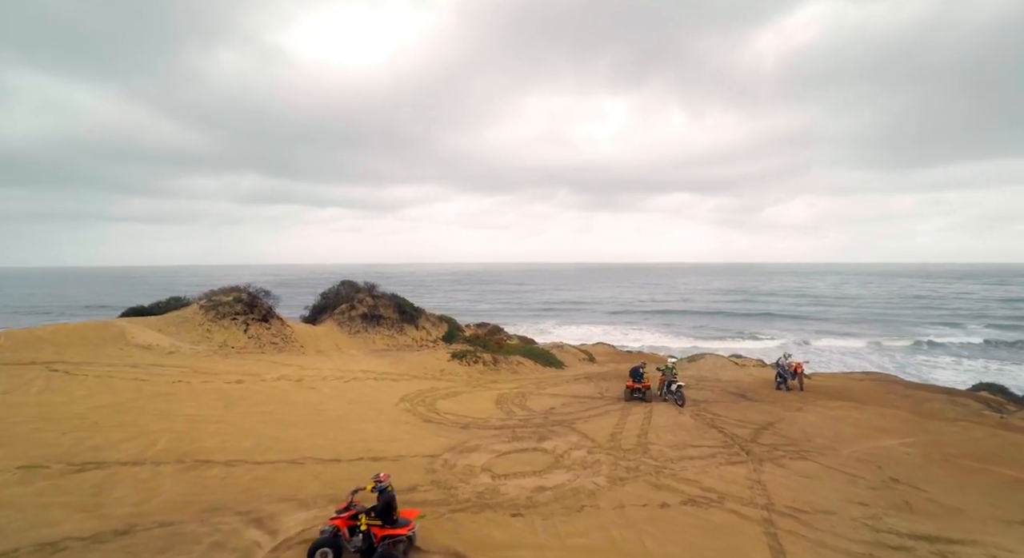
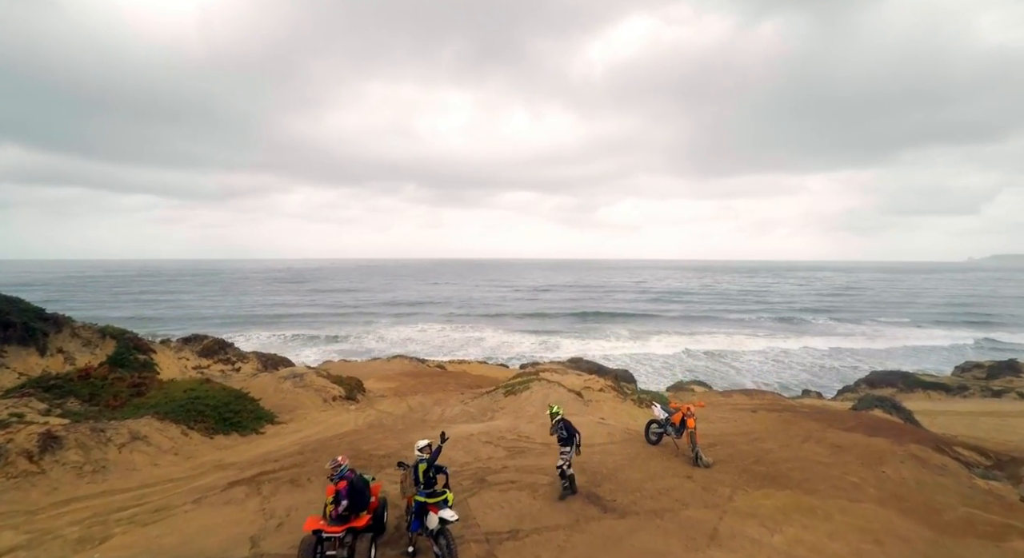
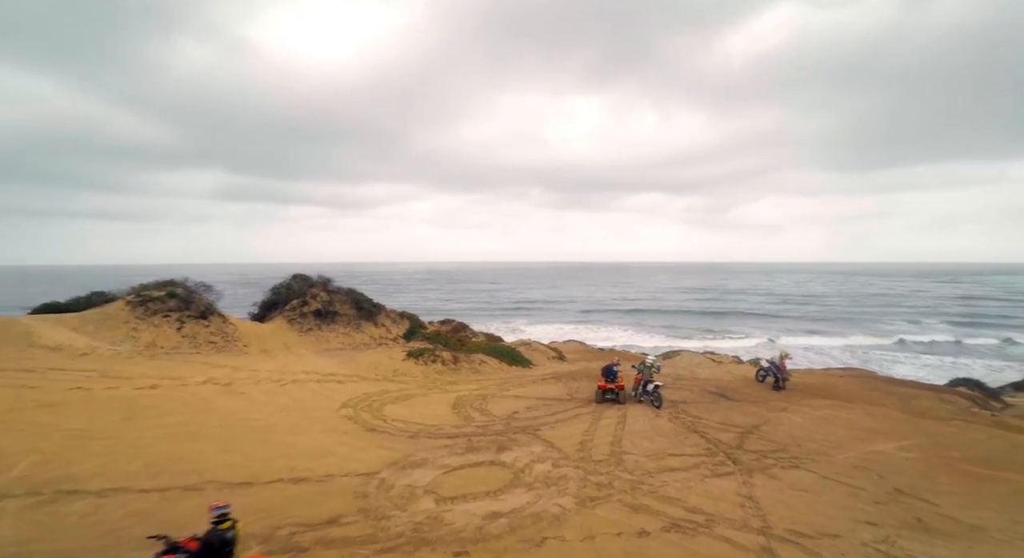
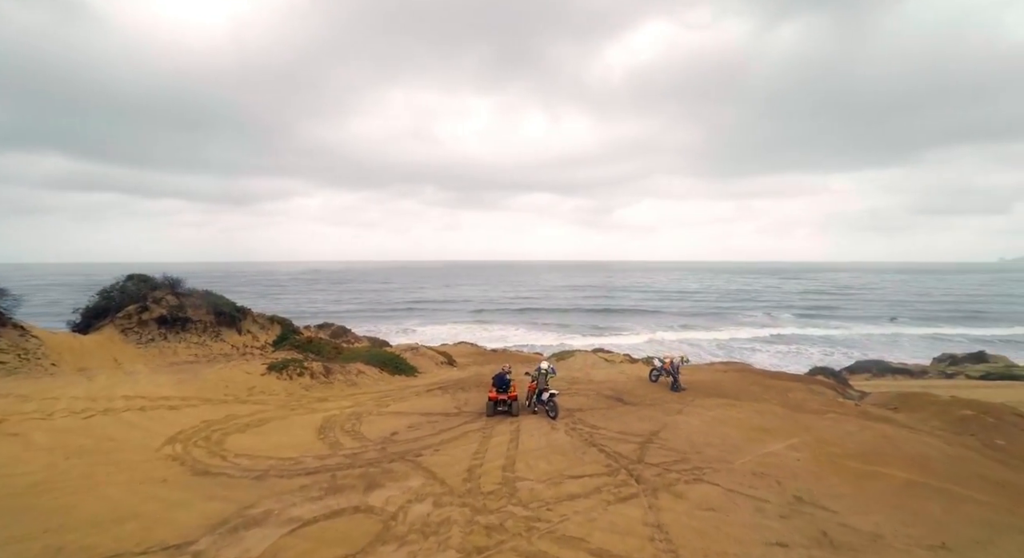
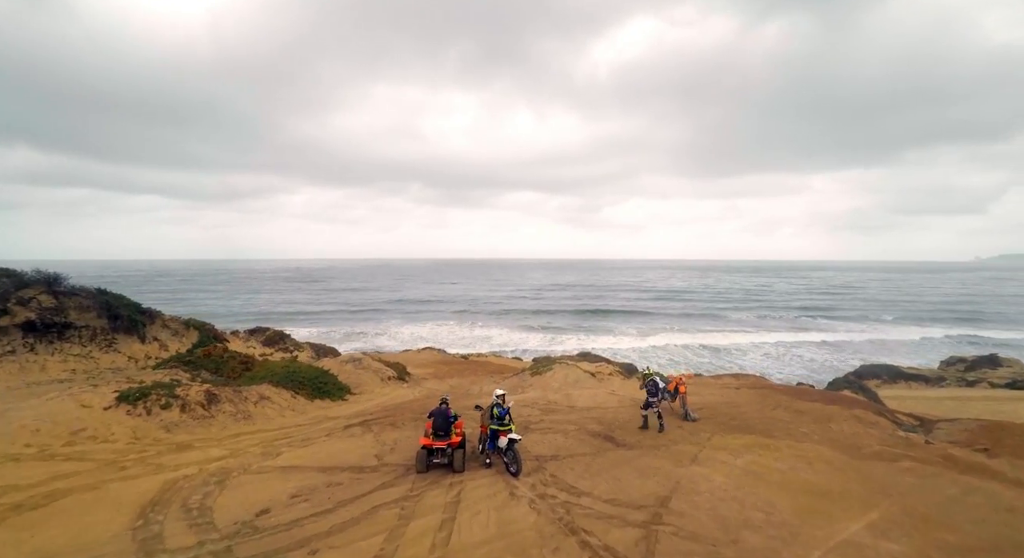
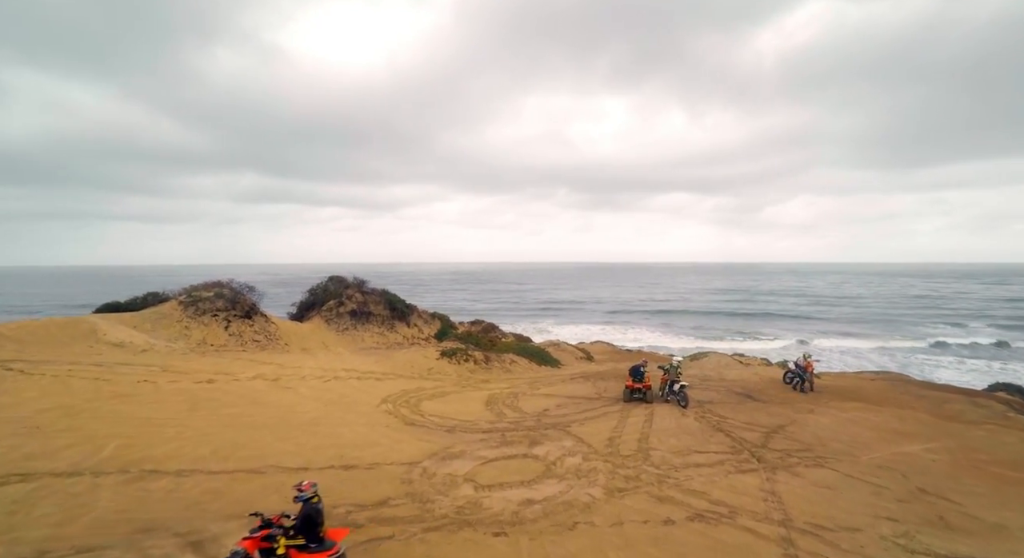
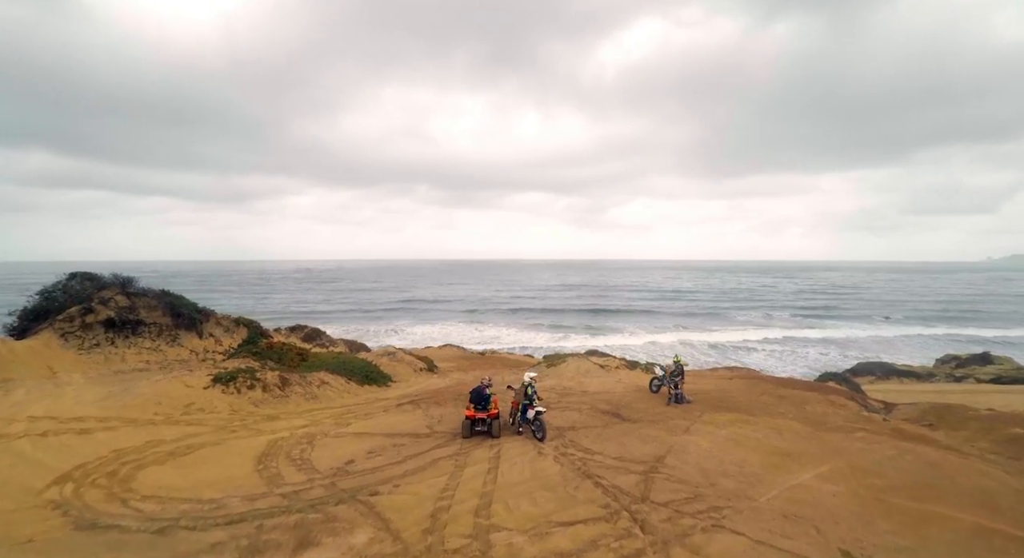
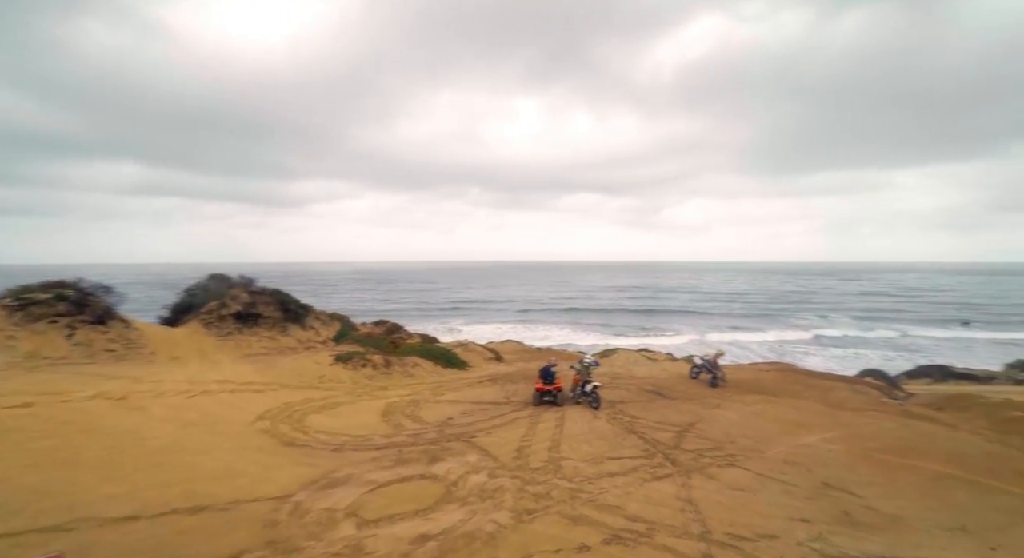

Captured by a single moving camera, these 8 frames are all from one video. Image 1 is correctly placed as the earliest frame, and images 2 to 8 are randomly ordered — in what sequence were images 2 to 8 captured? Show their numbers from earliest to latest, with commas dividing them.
6, 3, 8, 4, 7, 5, 2
